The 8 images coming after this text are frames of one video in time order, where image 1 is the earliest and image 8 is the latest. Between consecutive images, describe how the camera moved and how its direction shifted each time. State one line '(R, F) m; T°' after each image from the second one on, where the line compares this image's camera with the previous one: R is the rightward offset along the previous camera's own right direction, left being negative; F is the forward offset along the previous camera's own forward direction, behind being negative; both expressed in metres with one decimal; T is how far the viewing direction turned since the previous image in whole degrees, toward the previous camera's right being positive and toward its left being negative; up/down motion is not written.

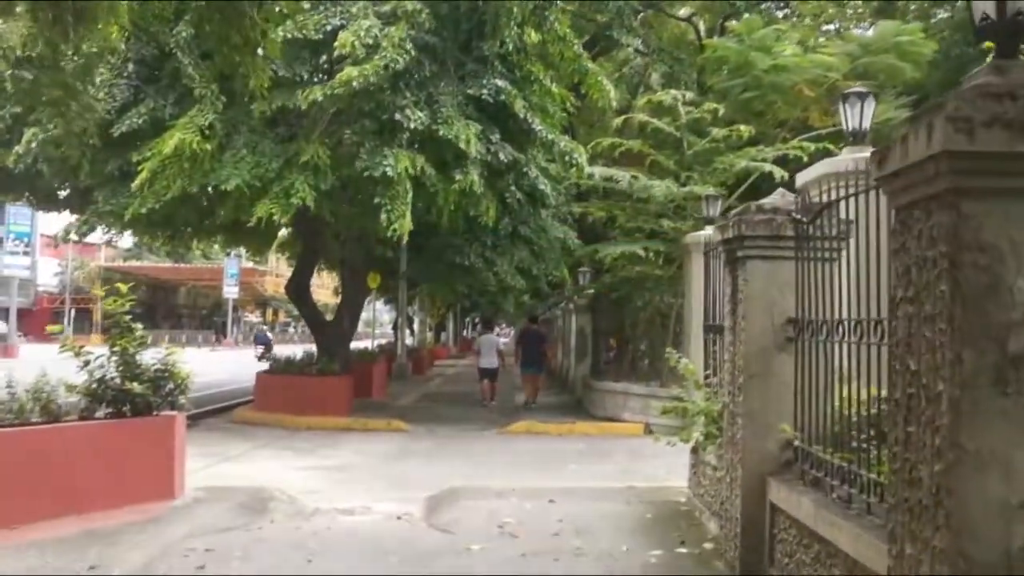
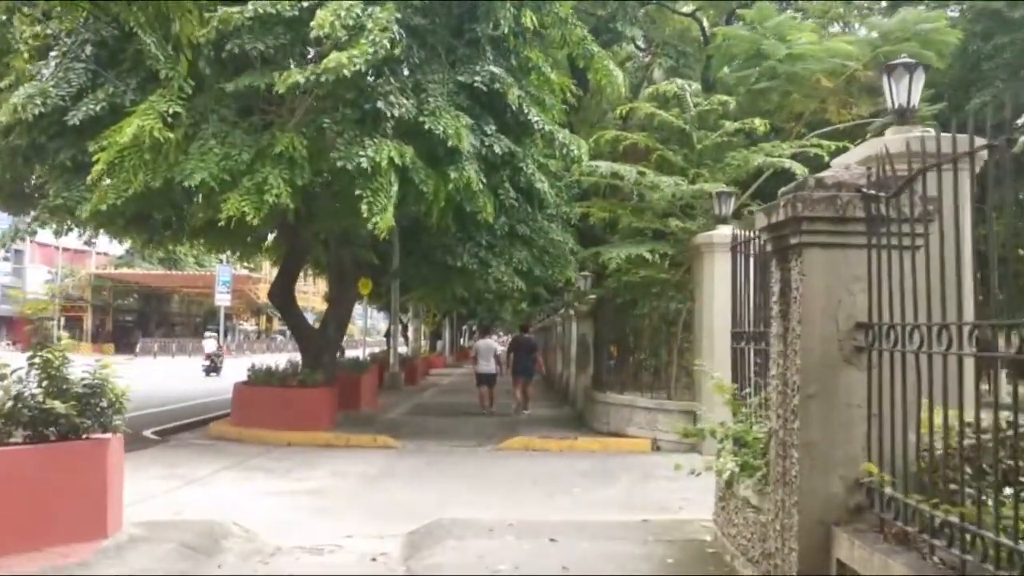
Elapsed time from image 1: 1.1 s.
(0.0, +1.2) m; 0°
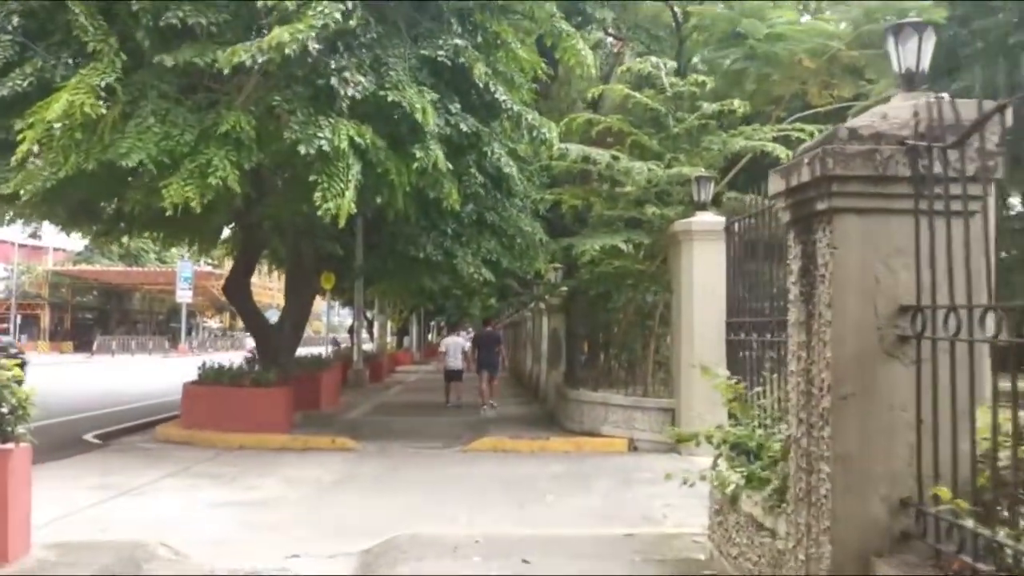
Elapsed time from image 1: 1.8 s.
(0.0, +0.8) m; +2°
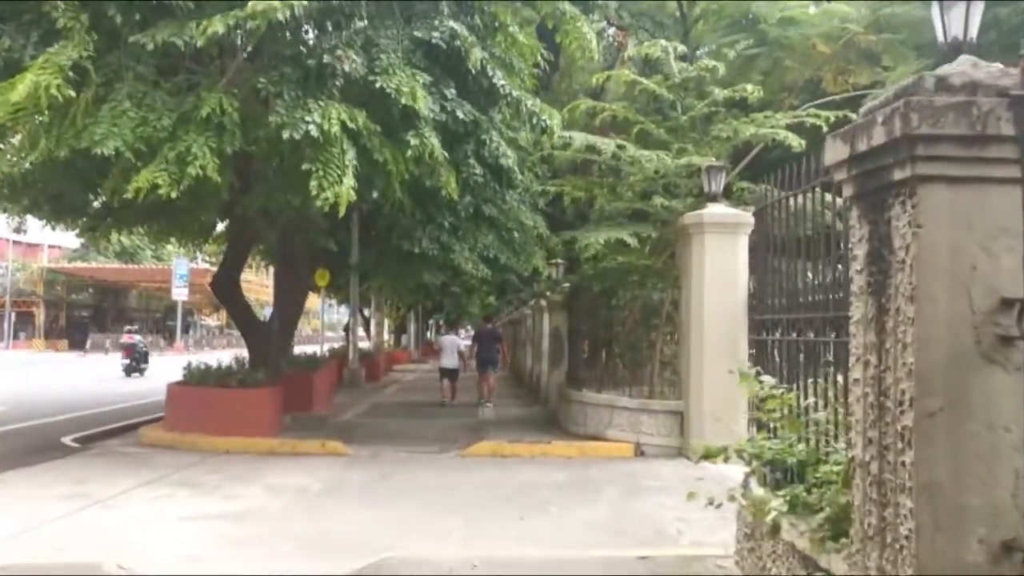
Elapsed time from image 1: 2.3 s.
(0.0, +0.7) m; 0°
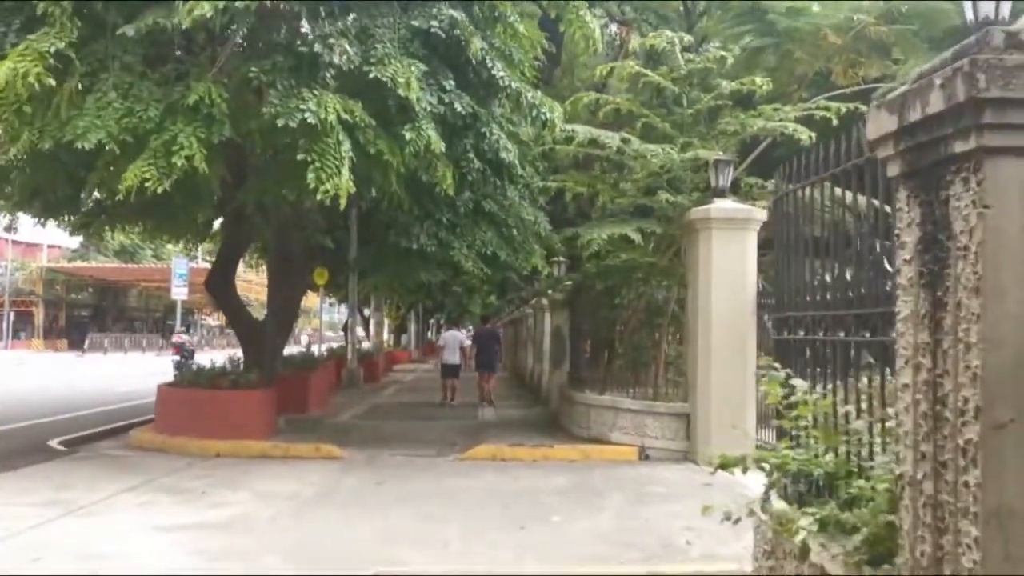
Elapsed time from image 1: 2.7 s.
(0.0, +0.4) m; 0°
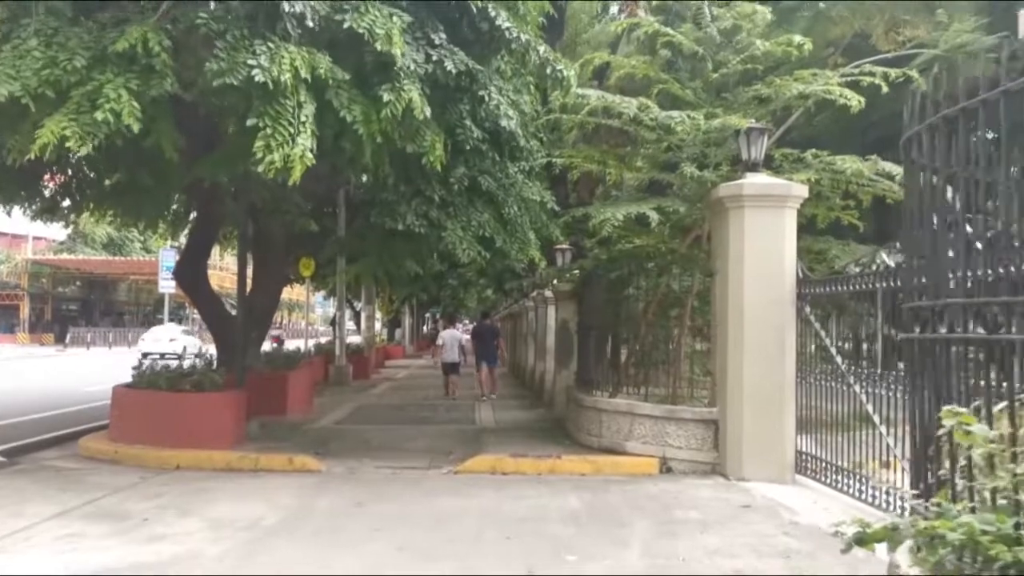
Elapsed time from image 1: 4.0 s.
(-0.1, +1.6) m; 0°
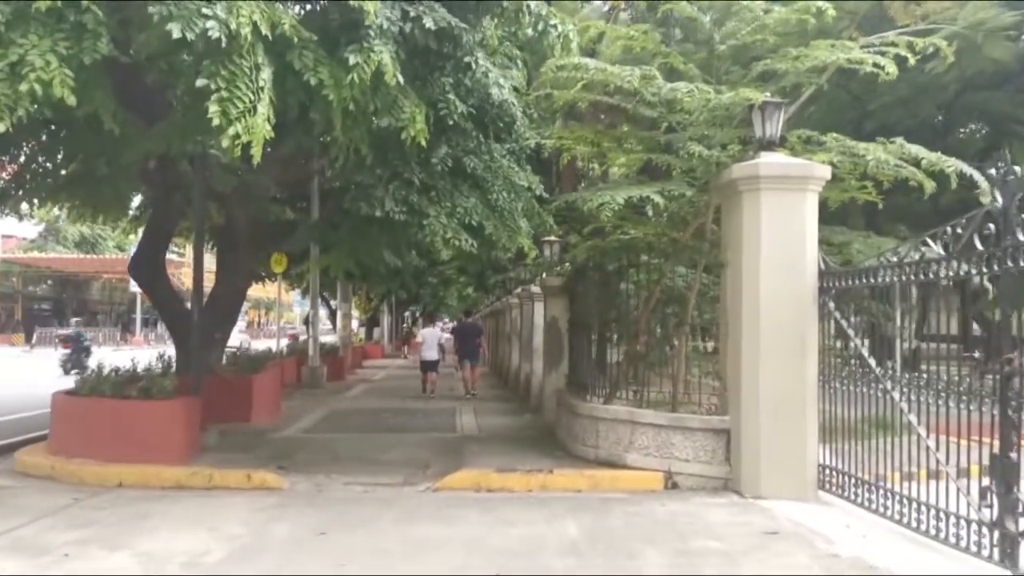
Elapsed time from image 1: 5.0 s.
(-0.1, +1.2) m; +1°
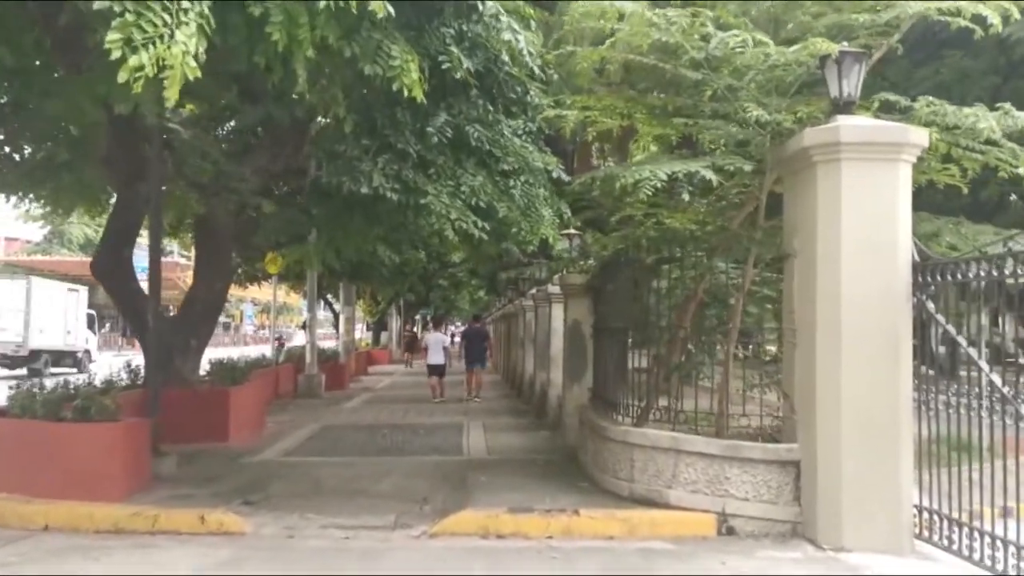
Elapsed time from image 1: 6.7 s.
(0.0, +1.8) m; -1°
